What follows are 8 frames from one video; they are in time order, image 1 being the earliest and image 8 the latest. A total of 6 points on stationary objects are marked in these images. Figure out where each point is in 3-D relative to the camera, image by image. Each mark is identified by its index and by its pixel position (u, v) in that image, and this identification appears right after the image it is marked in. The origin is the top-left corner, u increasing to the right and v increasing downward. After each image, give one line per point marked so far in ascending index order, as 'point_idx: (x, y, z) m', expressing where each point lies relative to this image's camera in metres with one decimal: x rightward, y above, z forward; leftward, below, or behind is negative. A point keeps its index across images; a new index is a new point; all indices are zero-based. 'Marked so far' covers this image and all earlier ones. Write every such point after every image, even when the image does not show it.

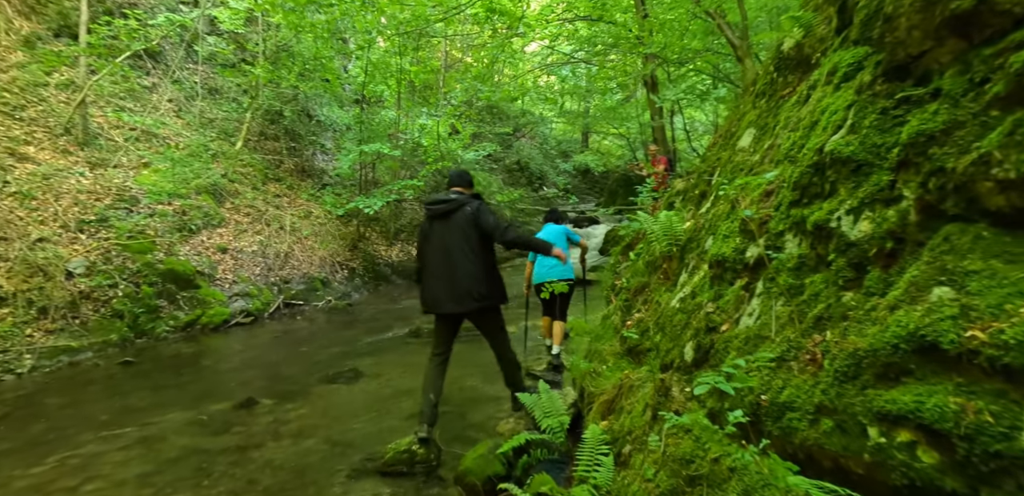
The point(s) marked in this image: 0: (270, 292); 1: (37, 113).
0: (-5.0, -0.9, +10.6) m
1: (-10.2, +2.9, +10.9) m
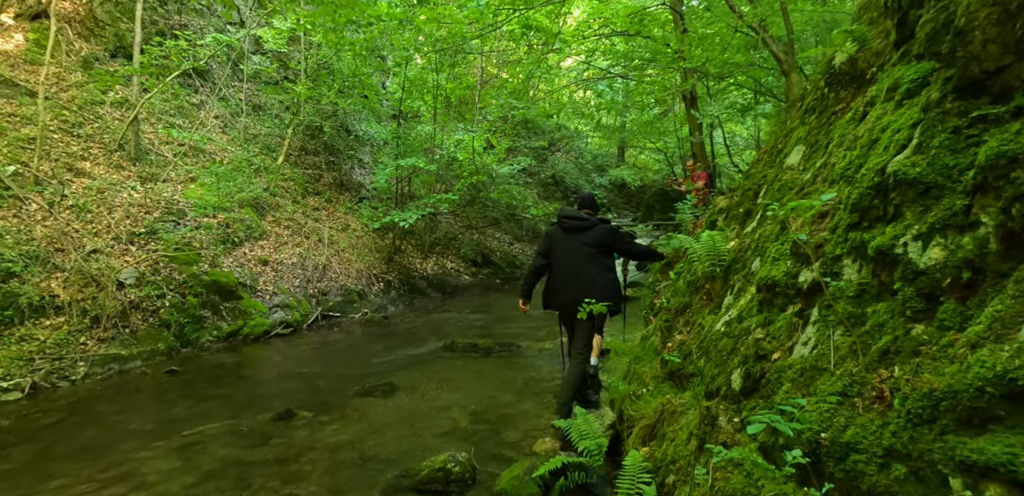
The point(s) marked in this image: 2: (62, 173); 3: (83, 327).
0: (-4.3, -1.2, +10.9) m
1: (-9.5, +2.6, +11.6) m
2: (-8.8, +1.5, +10.0) m
3: (-6.4, -1.2, +7.7) m
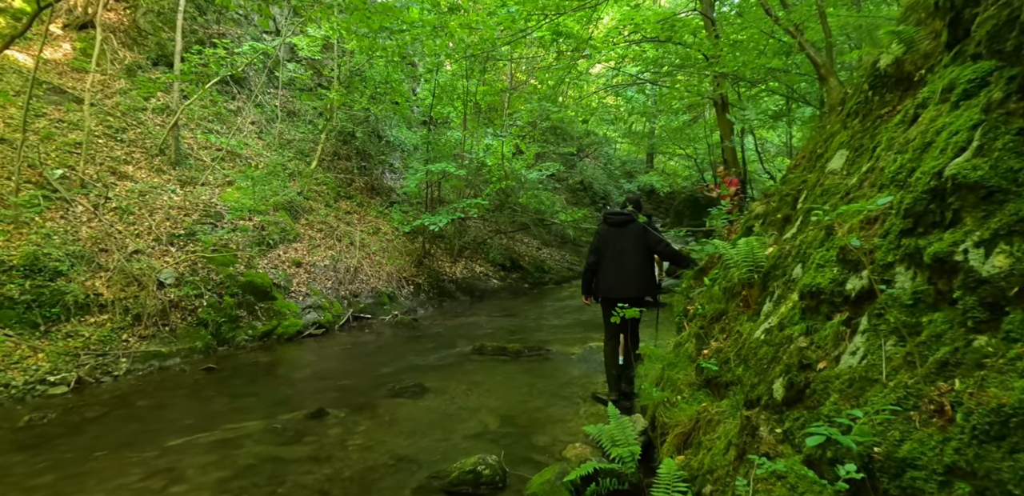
0: (-3.7, -1.2, +11.1) m
1: (-8.8, +2.6, +12.1) m
2: (-8.2, +1.4, +10.5) m
3: (-6.0, -1.2, +8.0) m
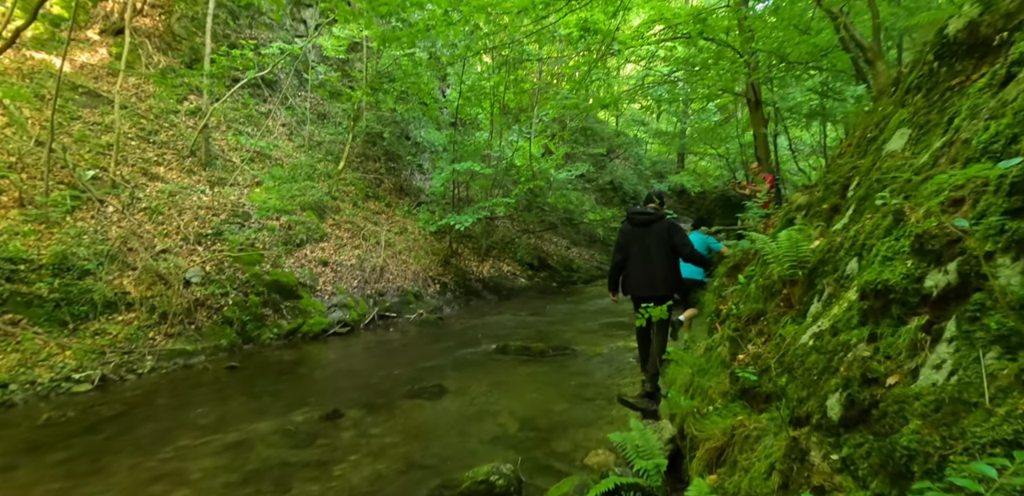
0: (-3.1, -1.2, +11.0) m
1: (-8.2, +2.6, +12.3) m
2: (-7.7, +1.5, +10.7) m
3: (-5.6, -1.2, +8.1) m
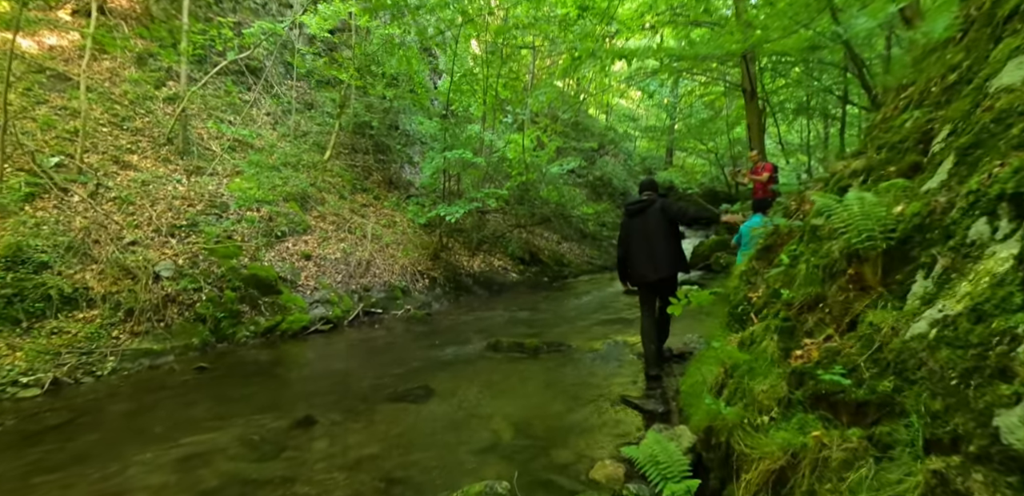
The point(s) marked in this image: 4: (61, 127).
0: (-3.2, -1.0, +10.4) m
1: (-8.3, +2.8, +11.6) m
2: (-7.8, +1.6, +10.0) m
3: (-5.7, -1.0, +7.4) m
4: (-8.7, +2.3, +9.9) m
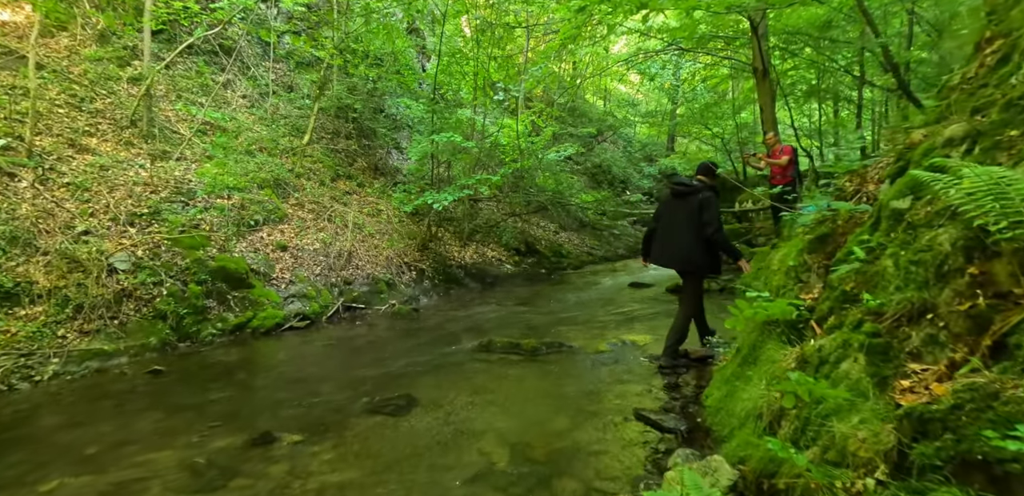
0: (-3.4, -0.9, +9.6) m
1: (-8.5, +3.0, +10.7) m
2: (-8.0, +1.8, +9.1) m
3: (-5.8, -0.9, +6.6) m
4: (-8.9, +2.5, +9.1) m
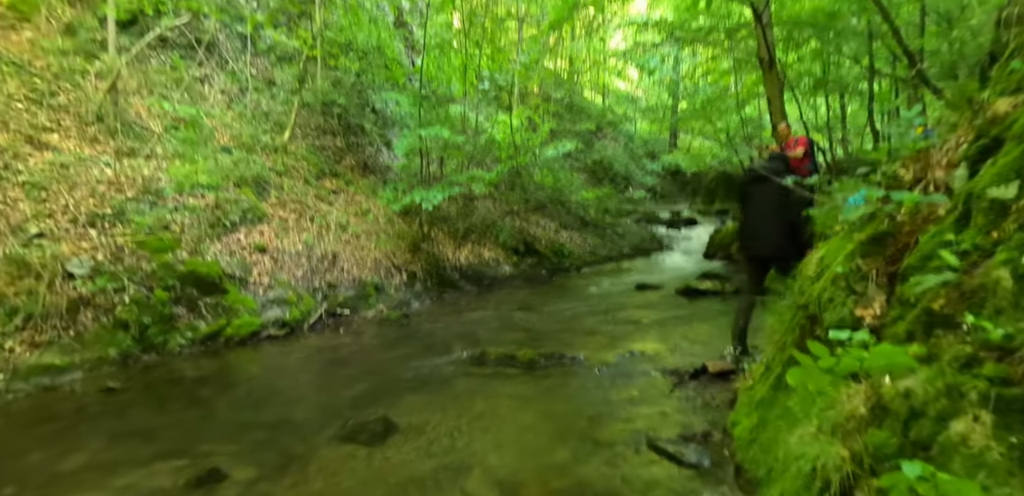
0: (-3.5, -0.9, +9.0) m
1: (-8.6, +2.9, +10.1) m
2: (-8.1, +1.7, +8.5) m
3: (-5.9, -1.0, +6.0) m
4: (-9.0, +2.5, +8.4) m
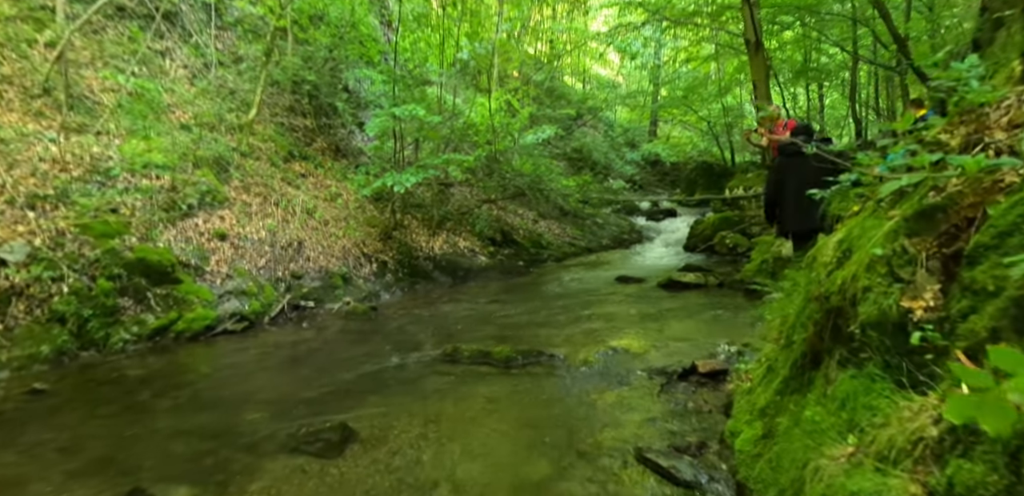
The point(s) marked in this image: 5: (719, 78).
0: (-3.9, -0.7, +8.4) m
1: (-9.0, +3.2, +9.2) m
2: (-8.4, +2.0, +7.7) m
3: (-6.1, -0.8, +5.3) m
4: (-9.3, +2.7, +7.5) m
5: (+6.0, +4.9, +14.7) m
